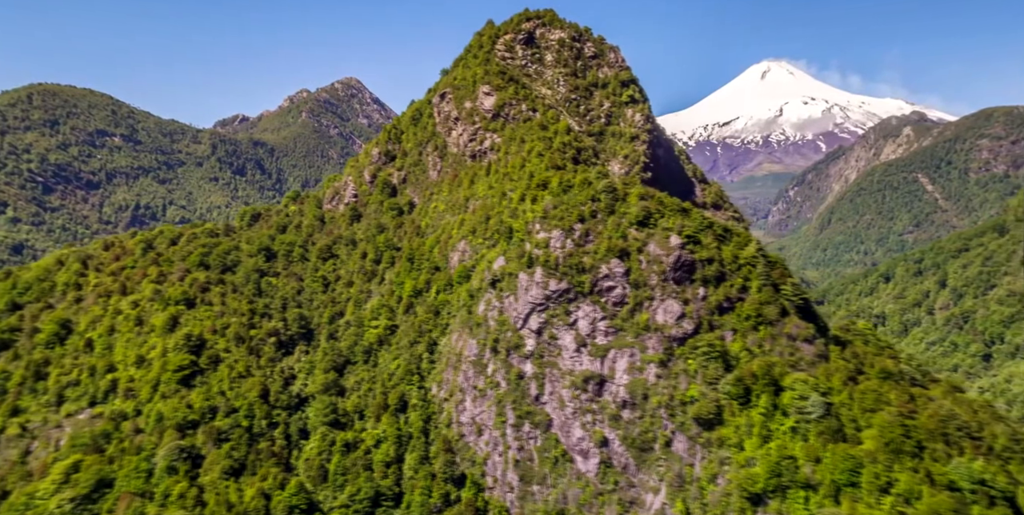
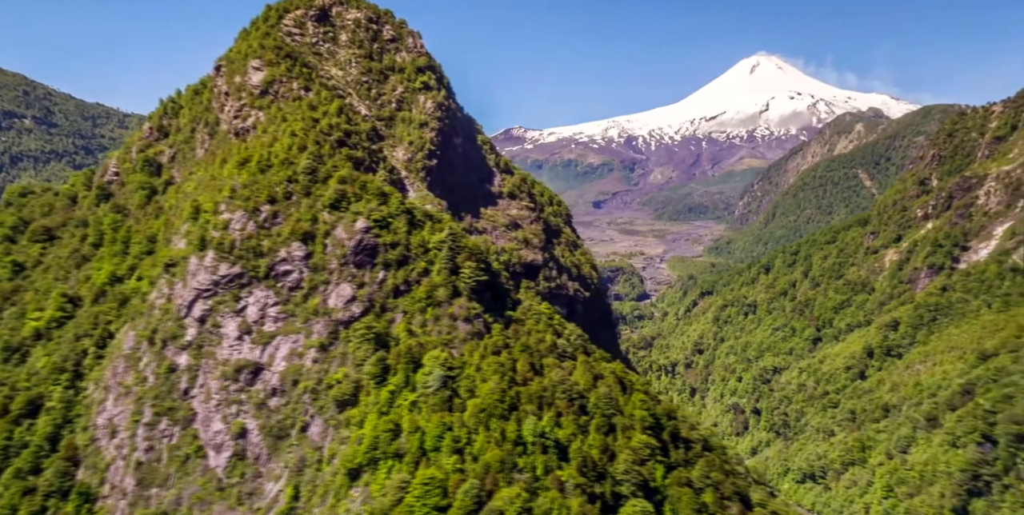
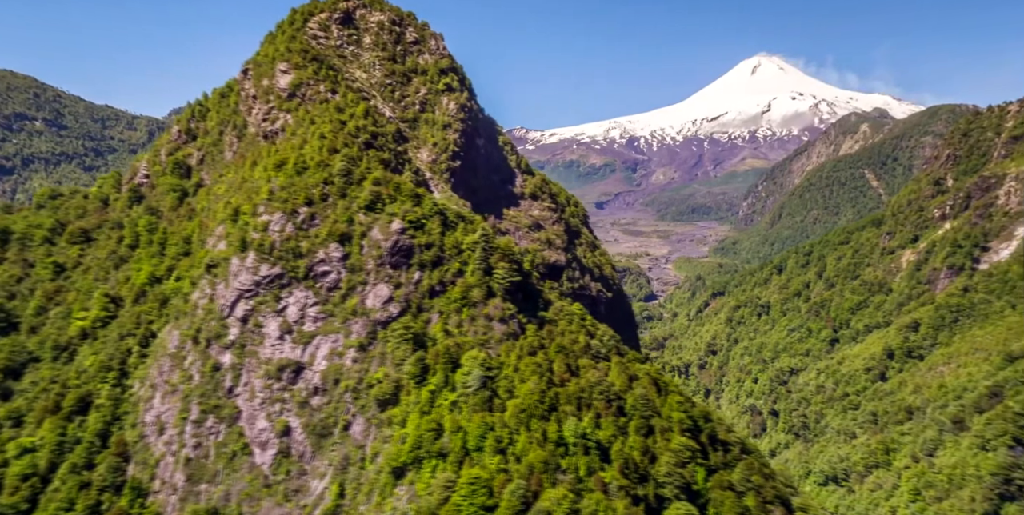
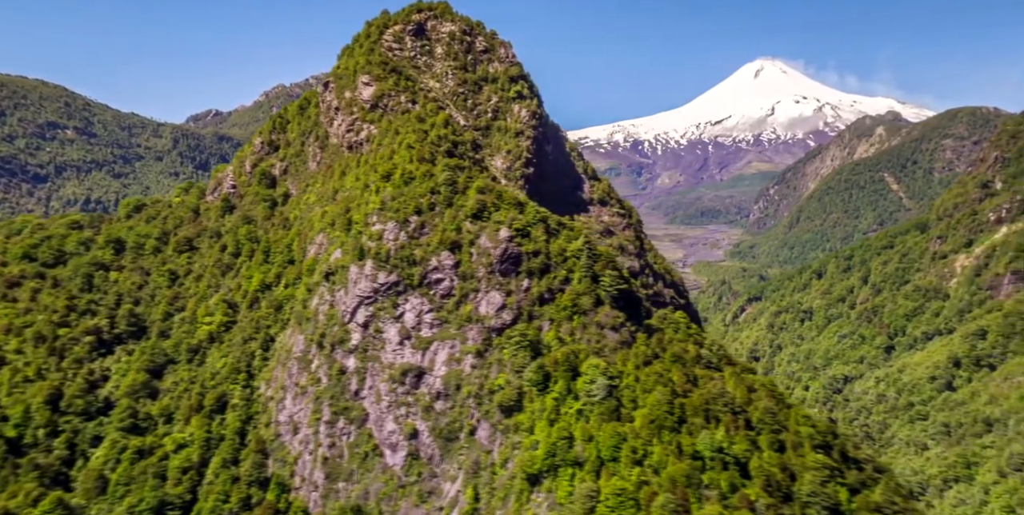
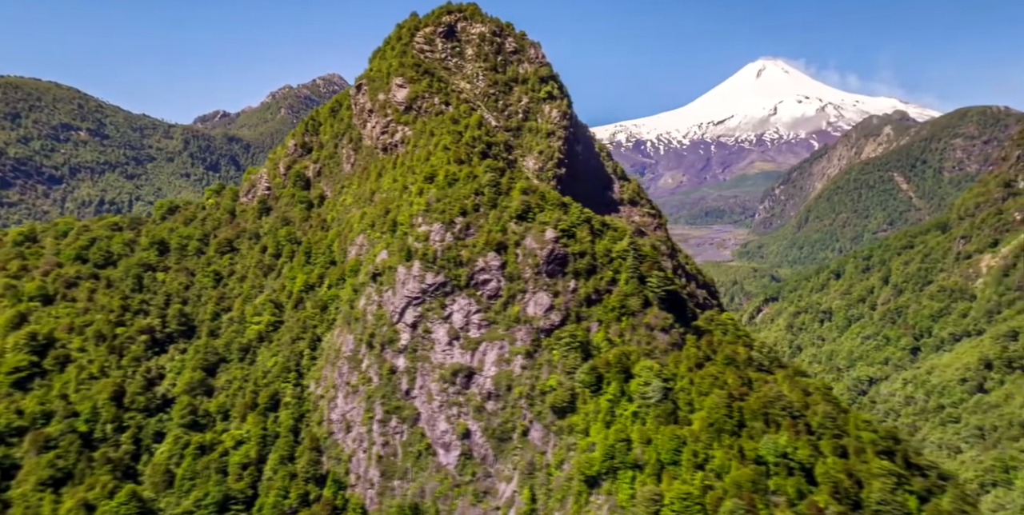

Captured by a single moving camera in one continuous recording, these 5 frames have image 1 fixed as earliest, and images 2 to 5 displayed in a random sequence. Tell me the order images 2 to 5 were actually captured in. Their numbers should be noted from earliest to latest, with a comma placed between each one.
5, 4, 3, 2
